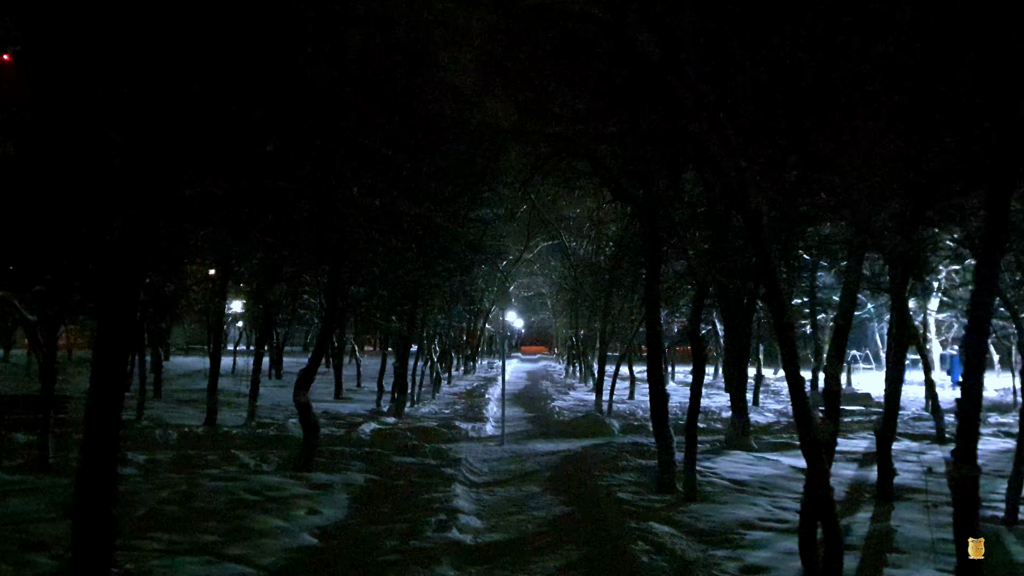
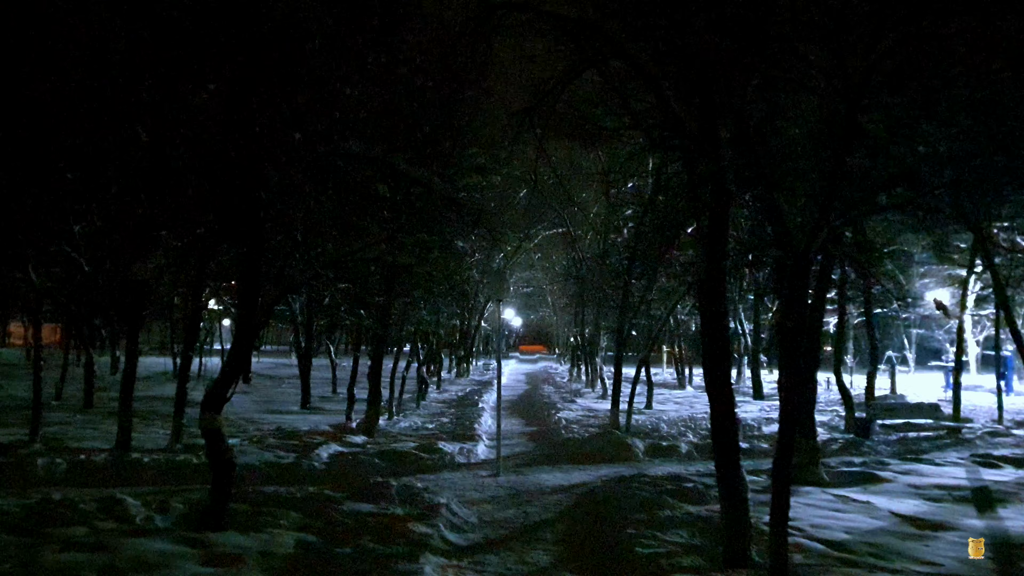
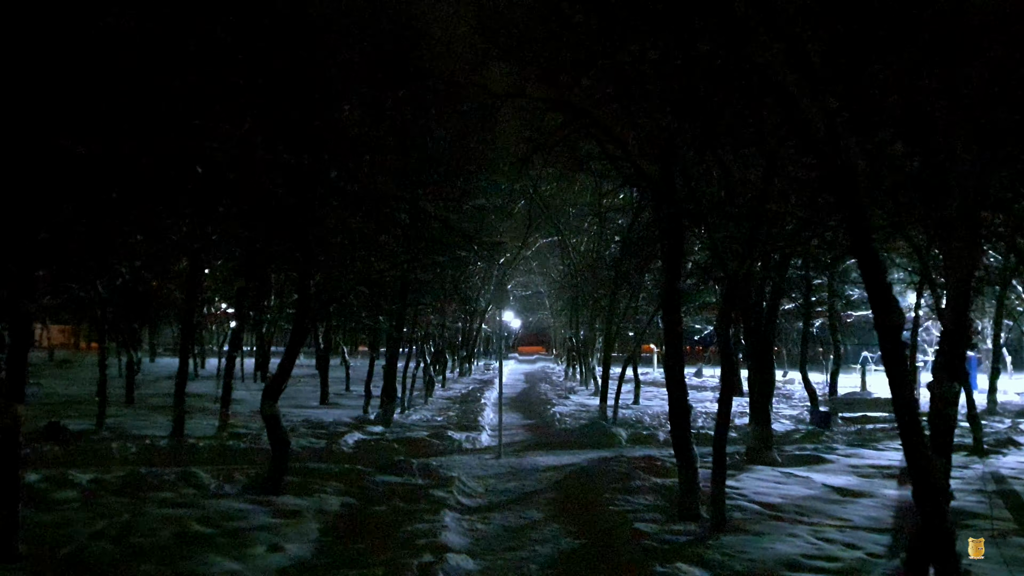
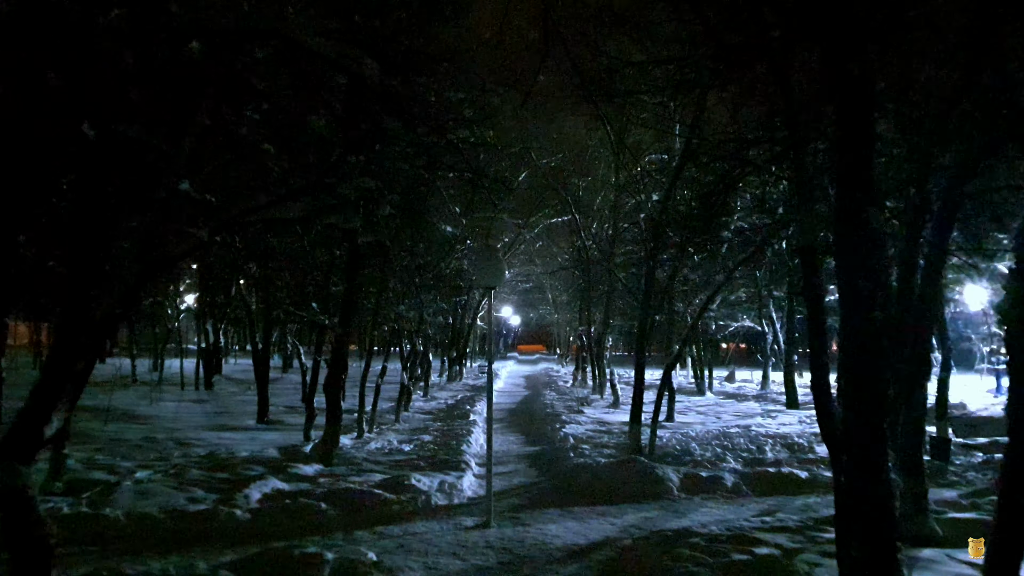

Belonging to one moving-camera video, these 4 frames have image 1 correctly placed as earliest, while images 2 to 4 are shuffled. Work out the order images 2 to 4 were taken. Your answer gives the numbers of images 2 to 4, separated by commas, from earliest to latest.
3, 2, 4
